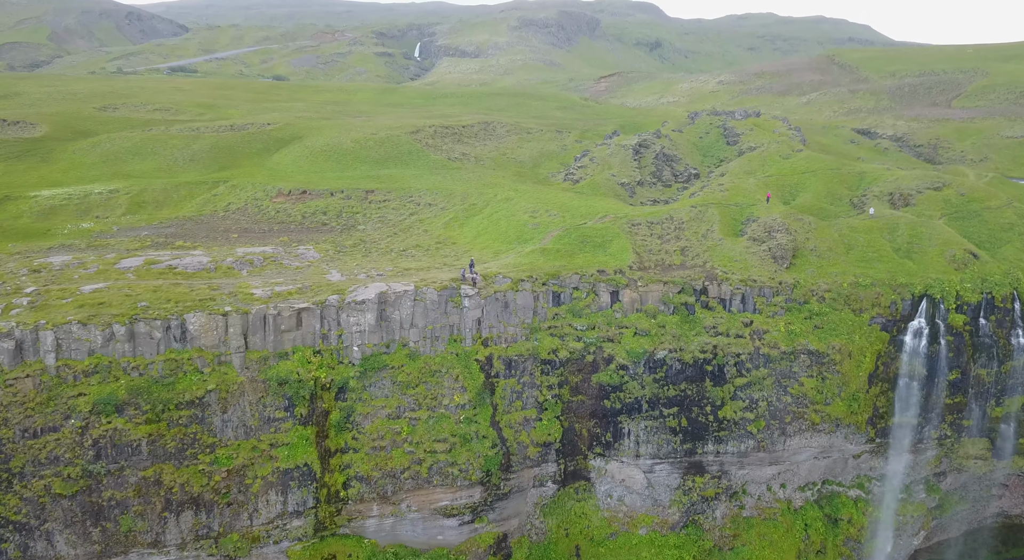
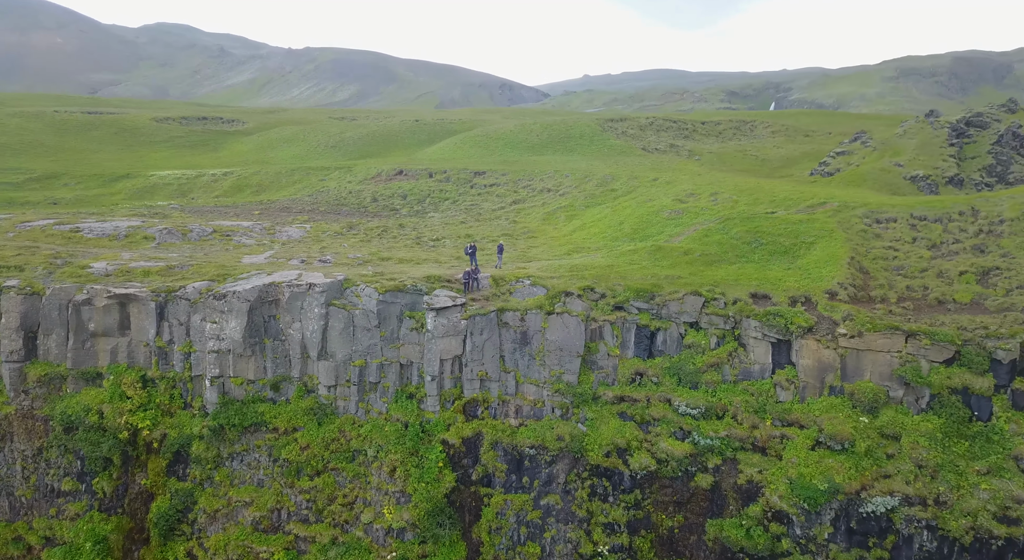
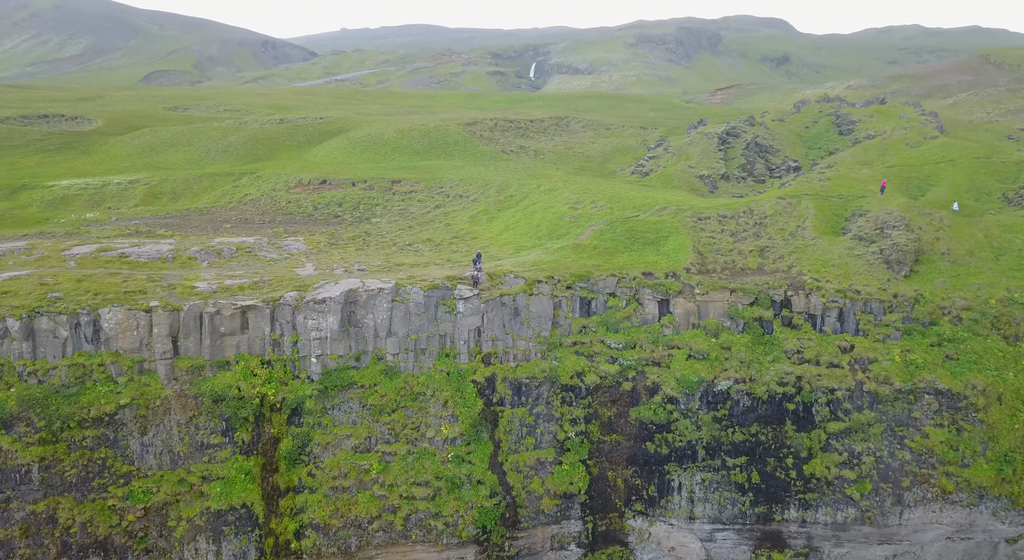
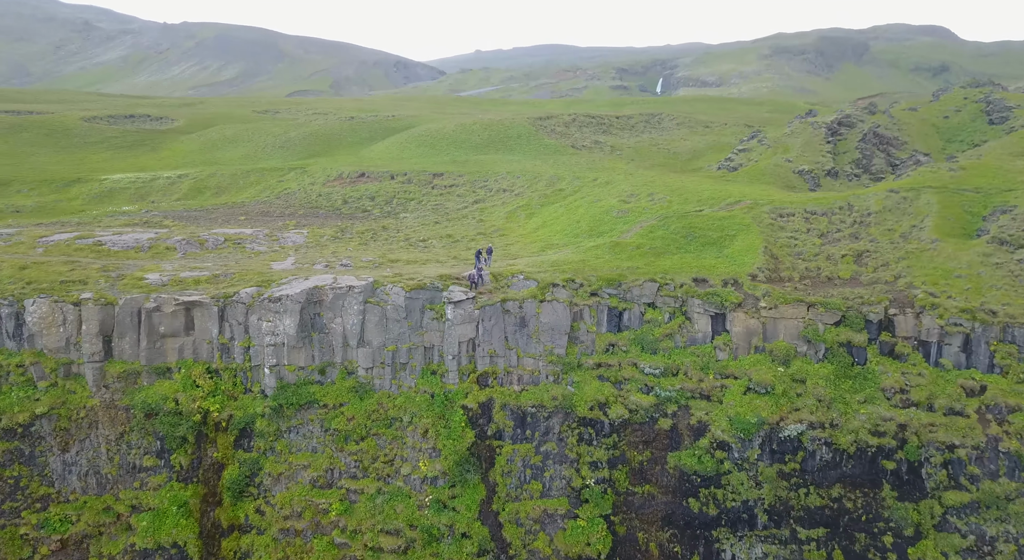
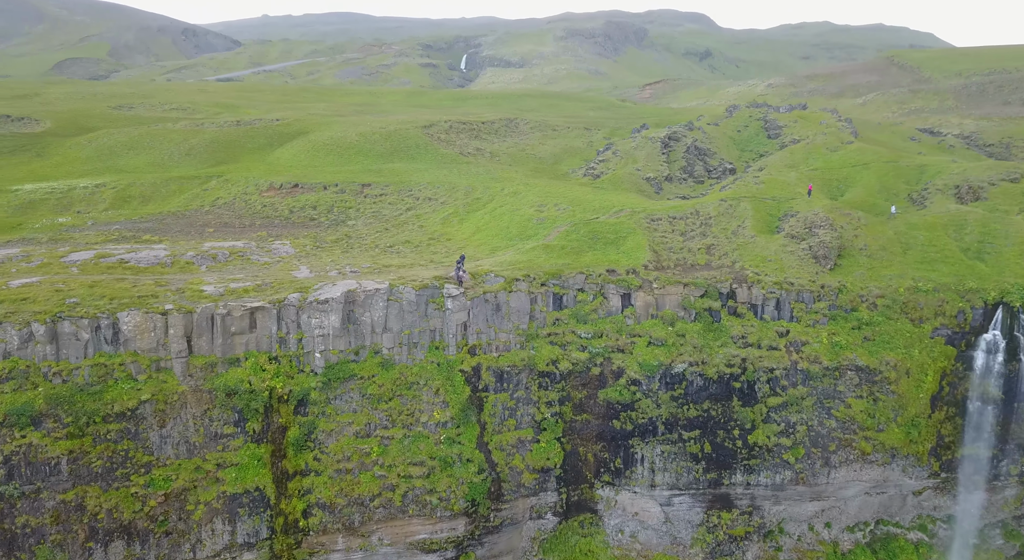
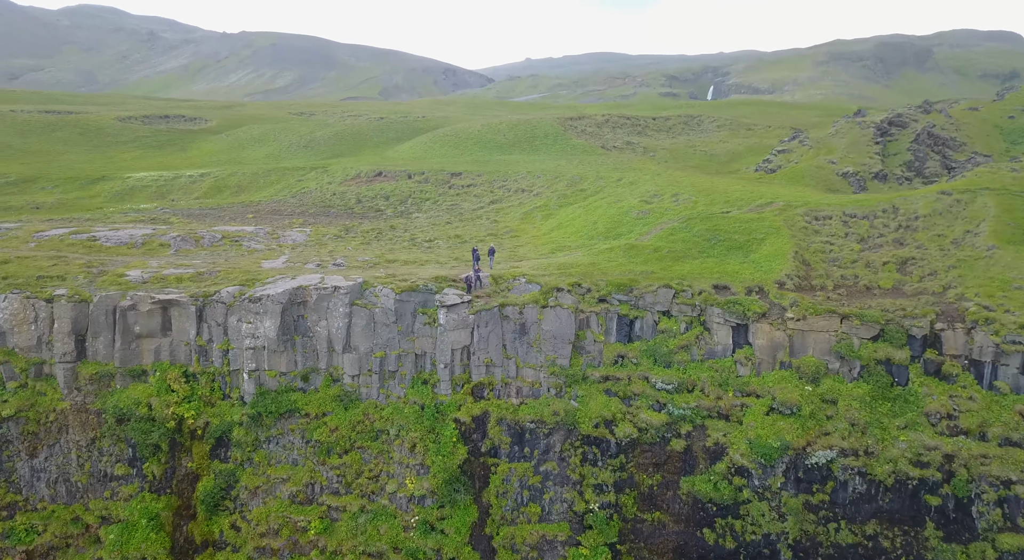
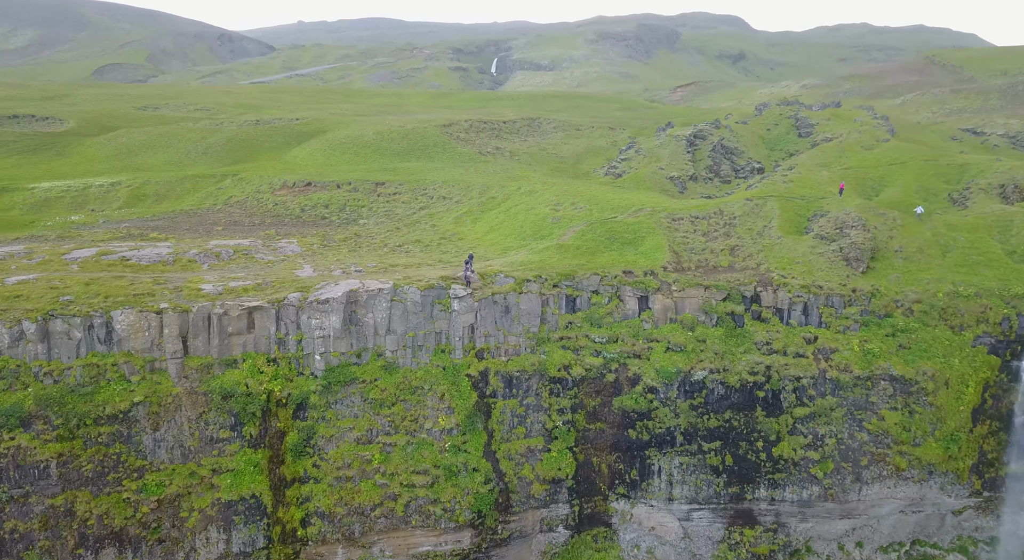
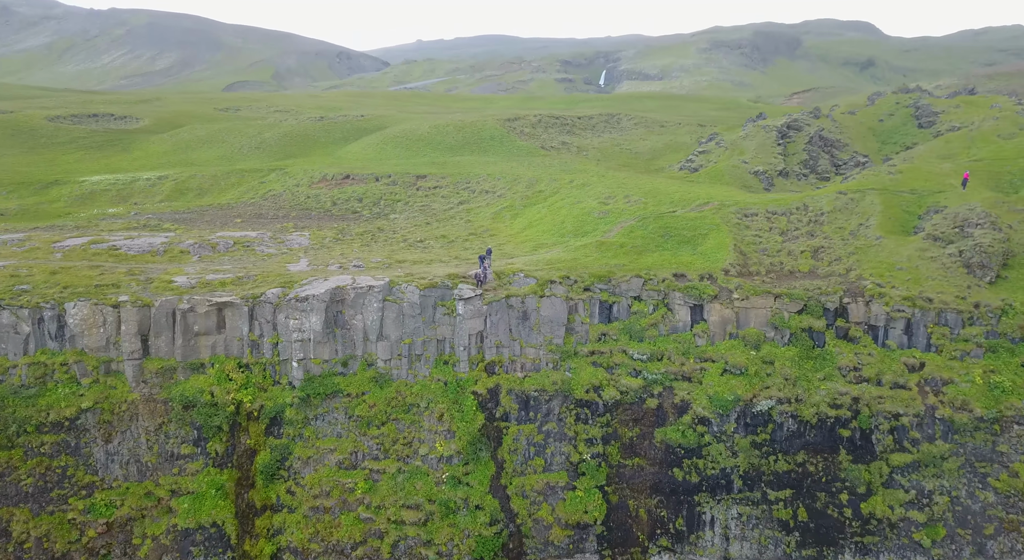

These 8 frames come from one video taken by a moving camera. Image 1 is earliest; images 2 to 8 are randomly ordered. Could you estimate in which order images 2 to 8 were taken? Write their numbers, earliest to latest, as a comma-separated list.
5, 7, 3, 8, 4, 6, 2
